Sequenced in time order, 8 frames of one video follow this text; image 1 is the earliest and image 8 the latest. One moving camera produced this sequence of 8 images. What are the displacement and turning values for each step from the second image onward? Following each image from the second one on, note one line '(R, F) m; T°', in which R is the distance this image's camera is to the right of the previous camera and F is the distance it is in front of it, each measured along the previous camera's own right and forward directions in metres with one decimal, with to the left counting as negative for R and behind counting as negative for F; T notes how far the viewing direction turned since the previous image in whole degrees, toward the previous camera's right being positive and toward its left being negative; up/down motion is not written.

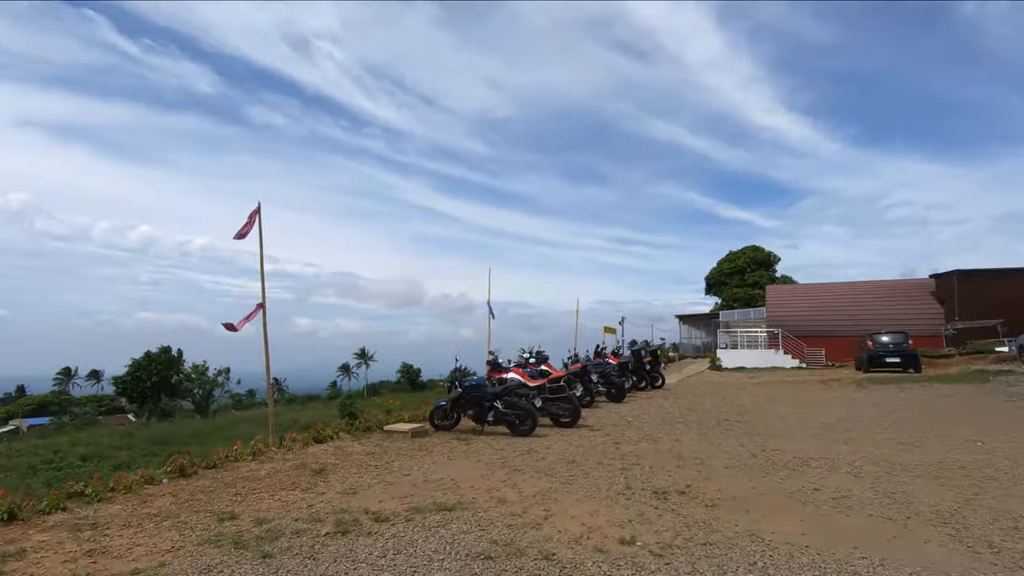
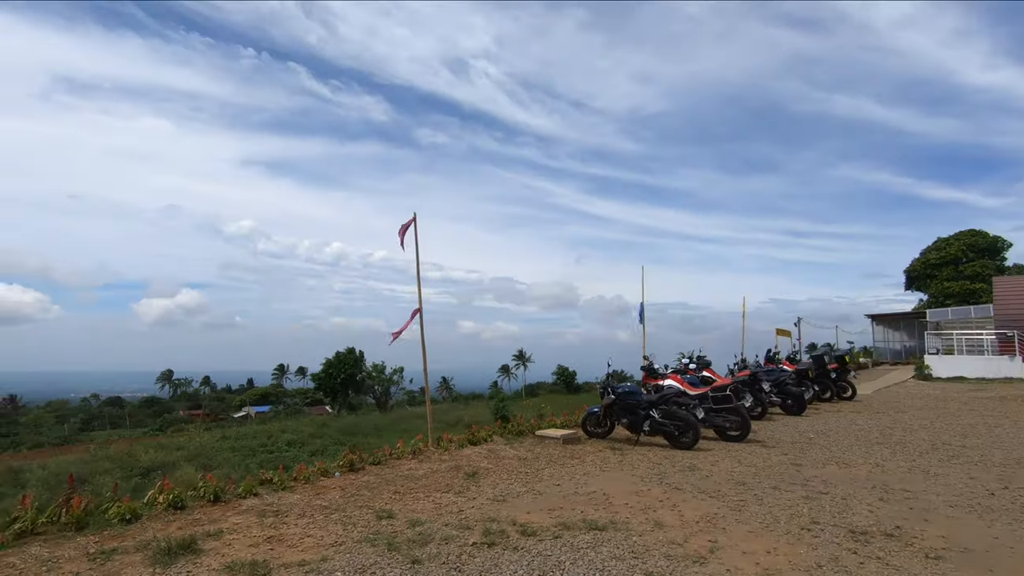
(0.0, +0.4) m; -16°
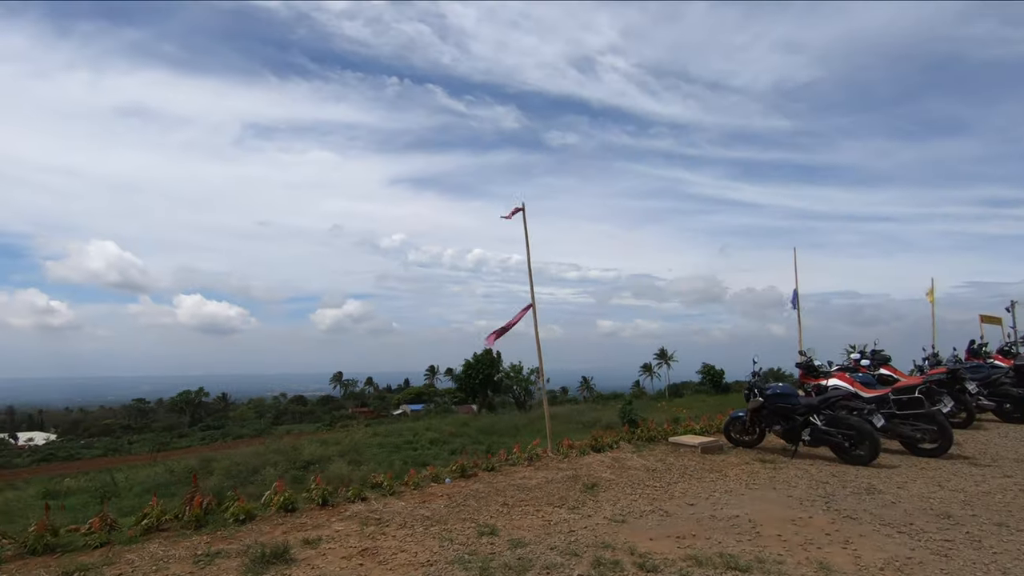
(+0.3, +0.7) m; -15°
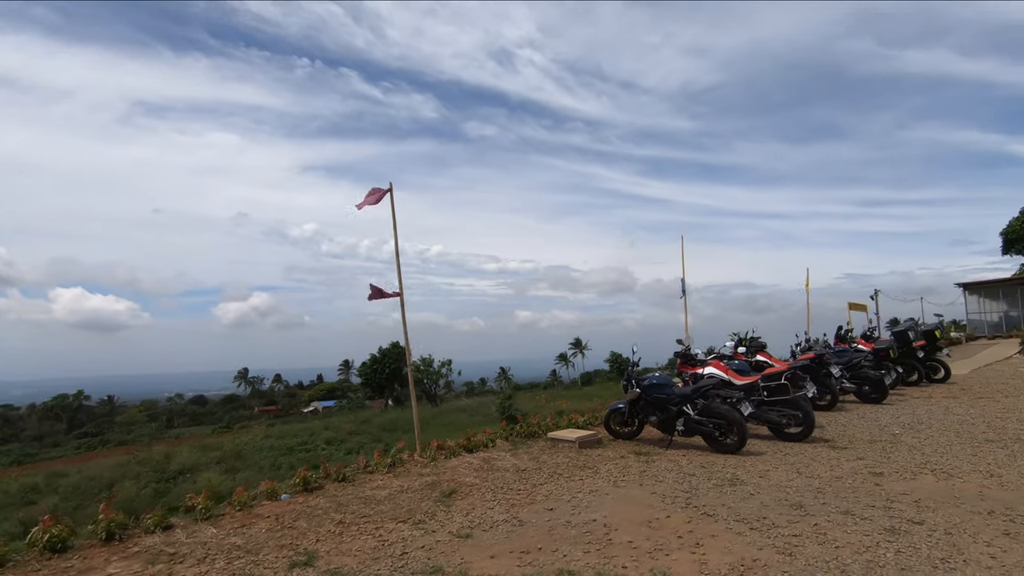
(+0.7, +0.6) m; +9°
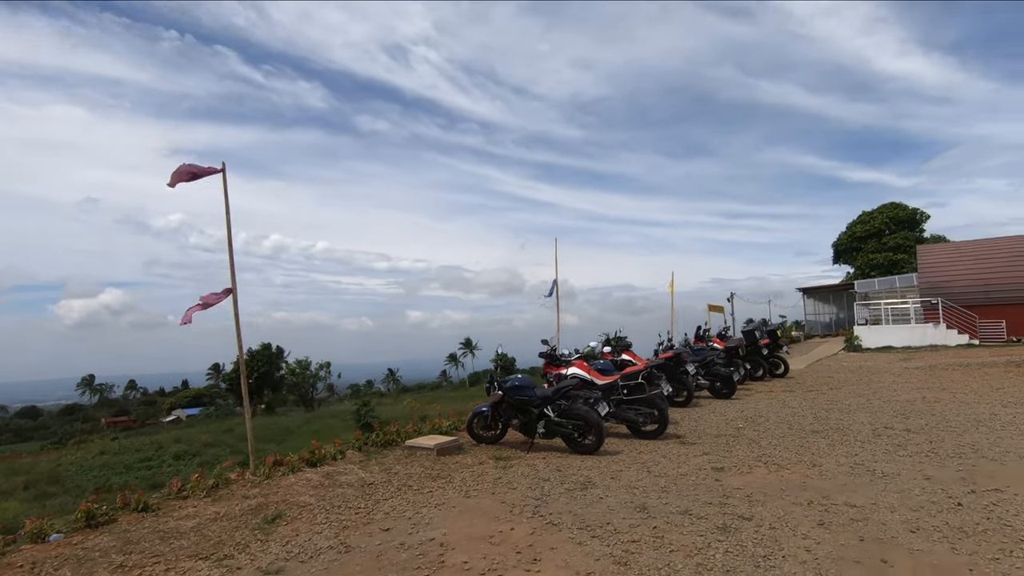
(+0.5, +0.4) m; +11°
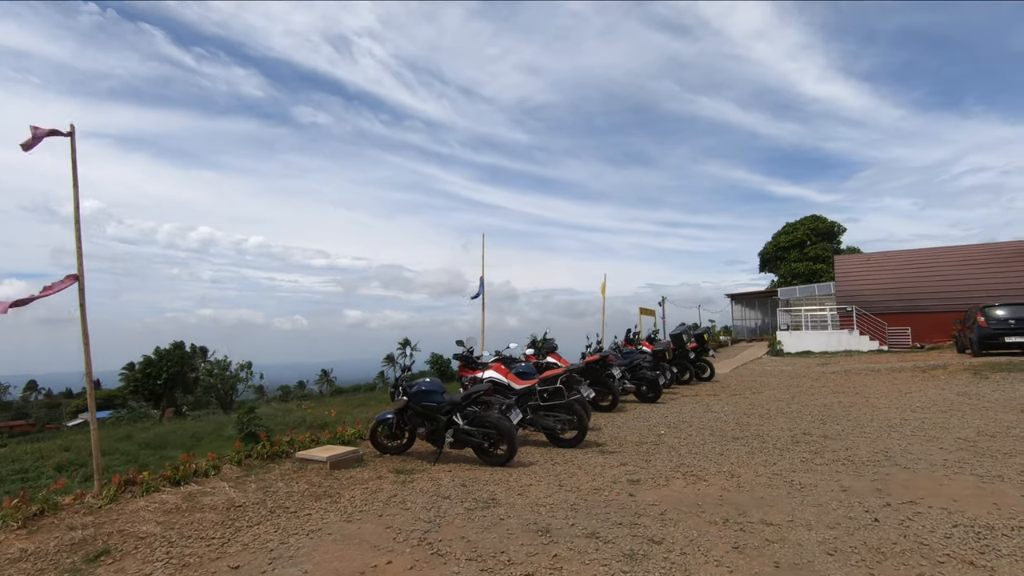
(+0.4, +0.6) m; +6°
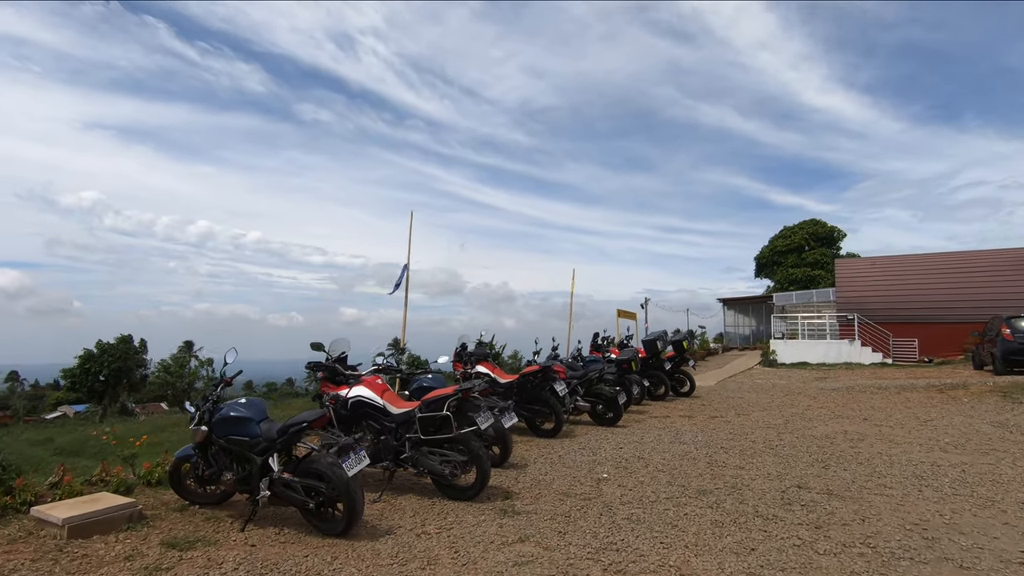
(+1.2, +2.2) m; 0°
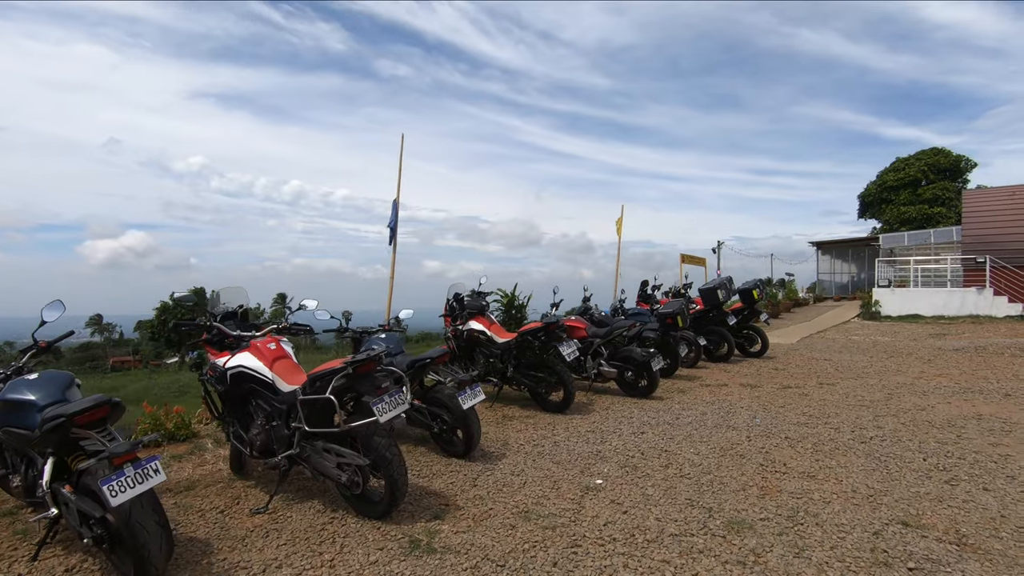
(+1.0, +1.9) m; -8°
